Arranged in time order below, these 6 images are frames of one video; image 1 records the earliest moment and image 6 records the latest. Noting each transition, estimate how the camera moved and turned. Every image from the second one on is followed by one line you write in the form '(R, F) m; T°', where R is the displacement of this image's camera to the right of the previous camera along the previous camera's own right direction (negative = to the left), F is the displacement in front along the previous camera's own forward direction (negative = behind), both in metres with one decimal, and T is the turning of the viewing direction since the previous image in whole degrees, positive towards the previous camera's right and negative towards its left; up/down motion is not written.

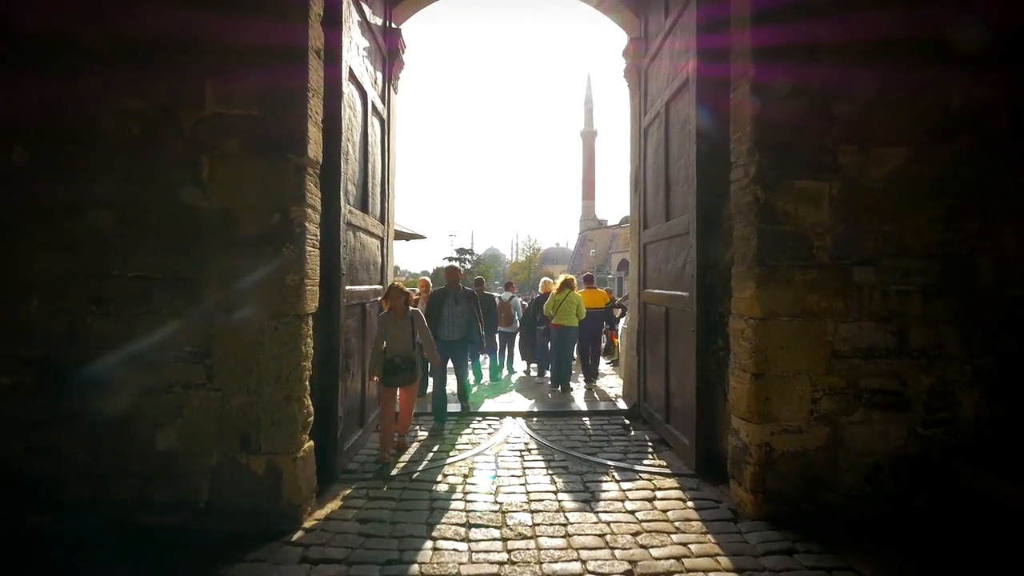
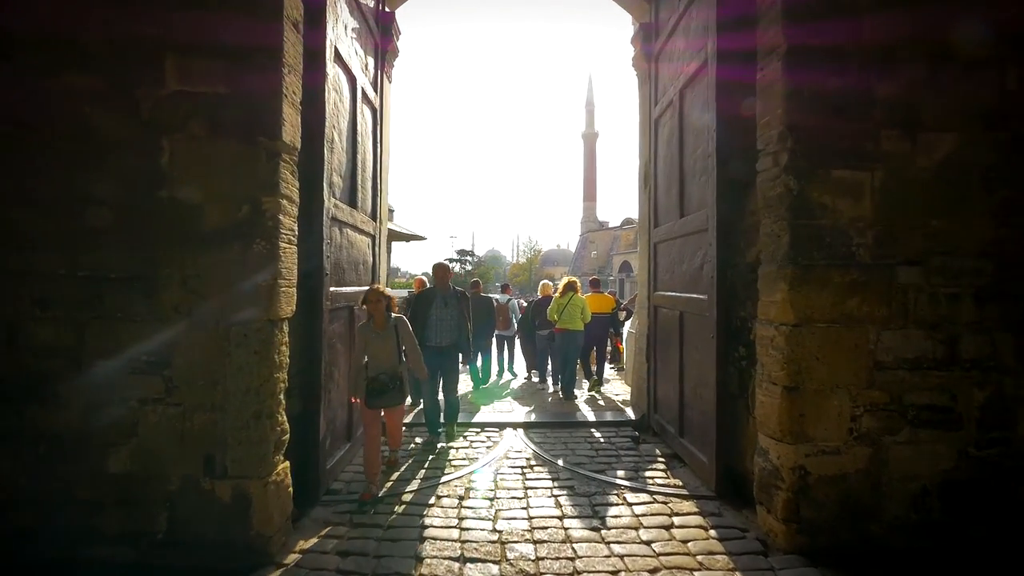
(0.0, +0.4) m; 0°
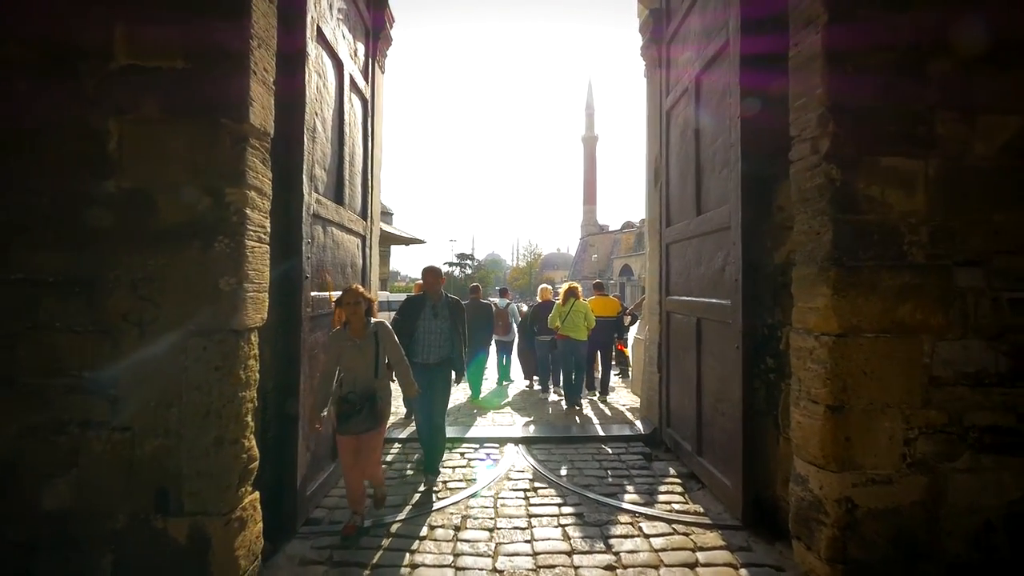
(0.0, +0.4) m; 0°
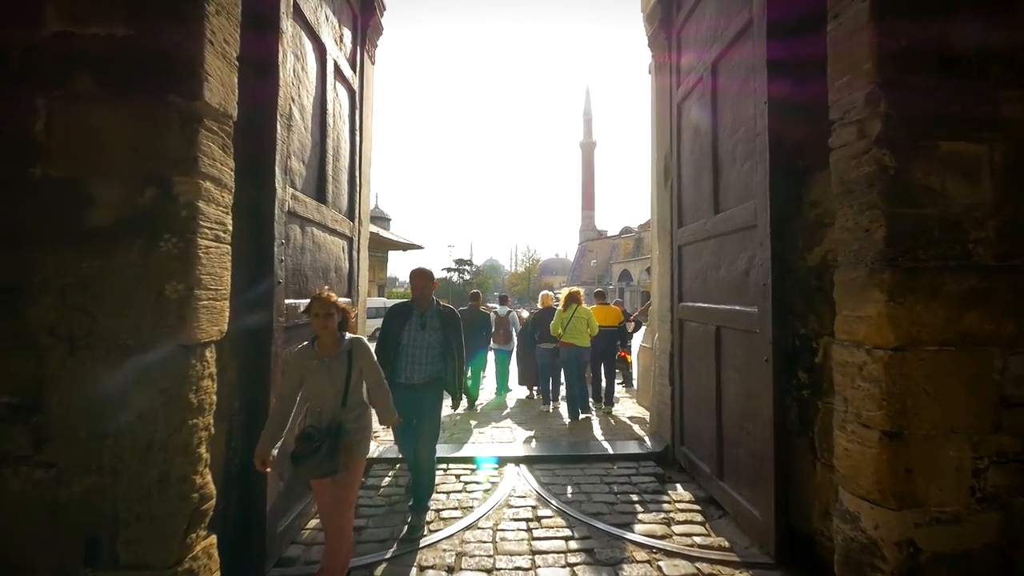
(0.0, +0.4) m; 0°
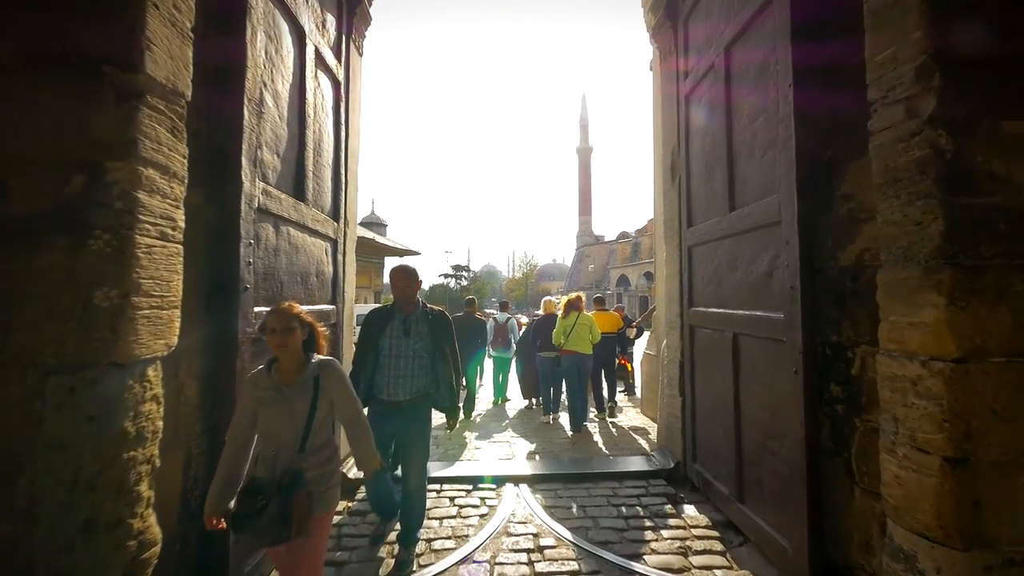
(0.0, +0.3) m; 0°
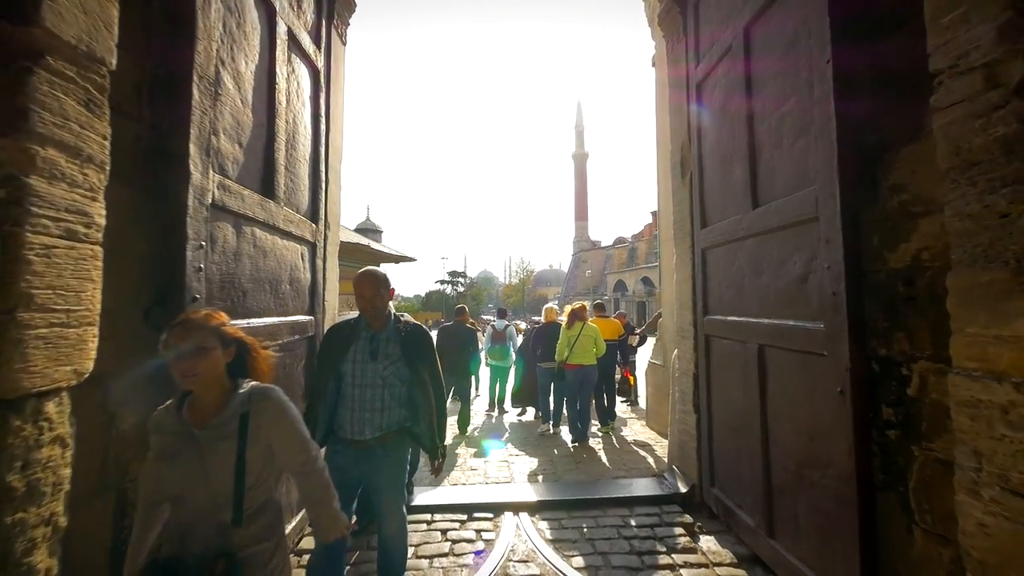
(0.0, +0.4) m; 0°
